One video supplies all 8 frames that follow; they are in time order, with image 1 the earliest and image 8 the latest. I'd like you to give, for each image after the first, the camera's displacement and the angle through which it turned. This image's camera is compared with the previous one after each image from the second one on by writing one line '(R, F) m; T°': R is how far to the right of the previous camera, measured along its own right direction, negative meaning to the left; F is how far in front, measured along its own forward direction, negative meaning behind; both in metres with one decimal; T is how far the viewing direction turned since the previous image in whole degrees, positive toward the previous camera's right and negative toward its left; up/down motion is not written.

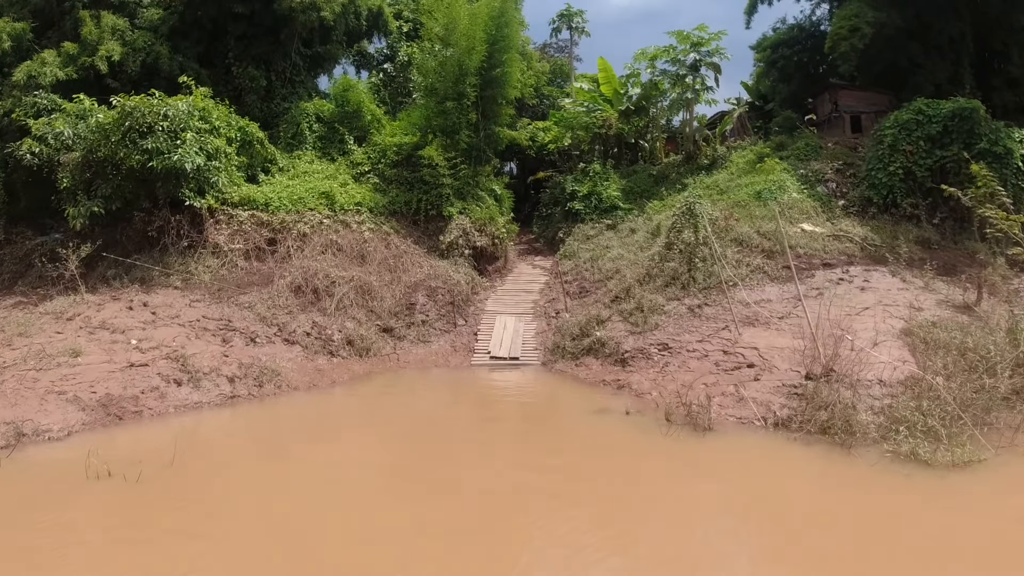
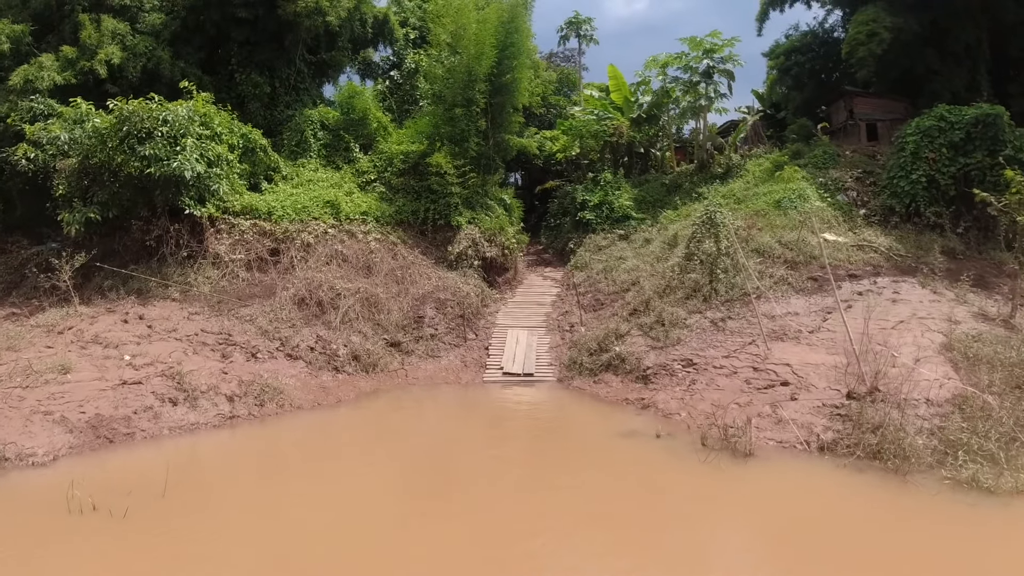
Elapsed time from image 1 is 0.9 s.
(-0.2, +0.4) m; 0°
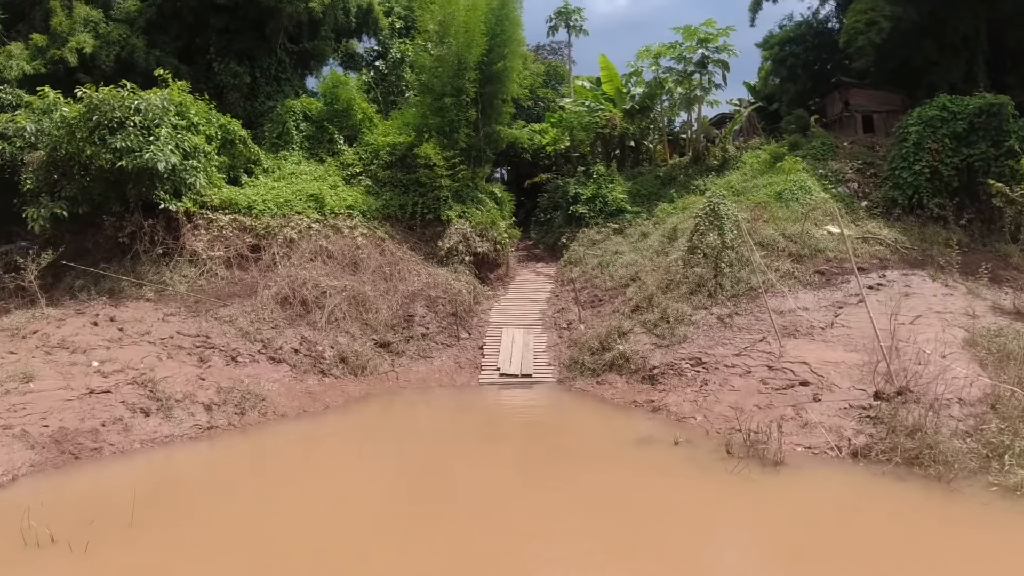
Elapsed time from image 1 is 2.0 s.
(-0.2, +0.5) m; +1°
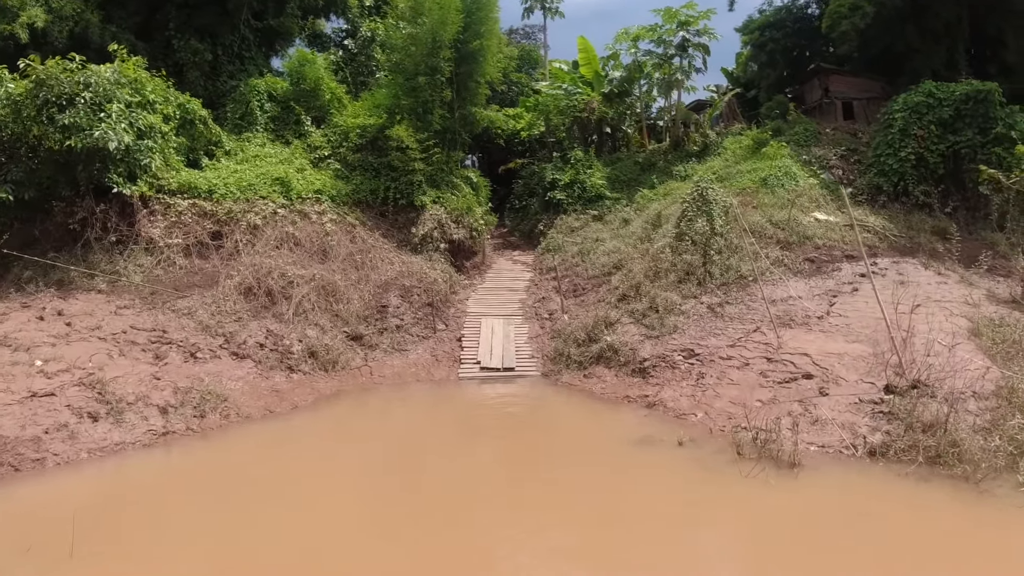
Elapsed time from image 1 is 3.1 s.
(-0.2, +0.5) m; +3°
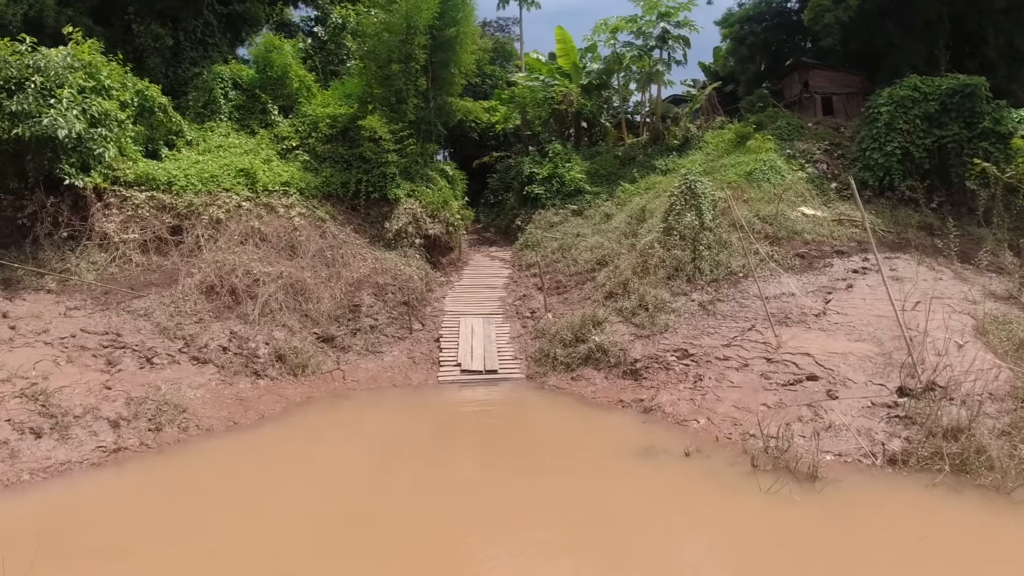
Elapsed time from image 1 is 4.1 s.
(-0.1, +0.5) m; +3°
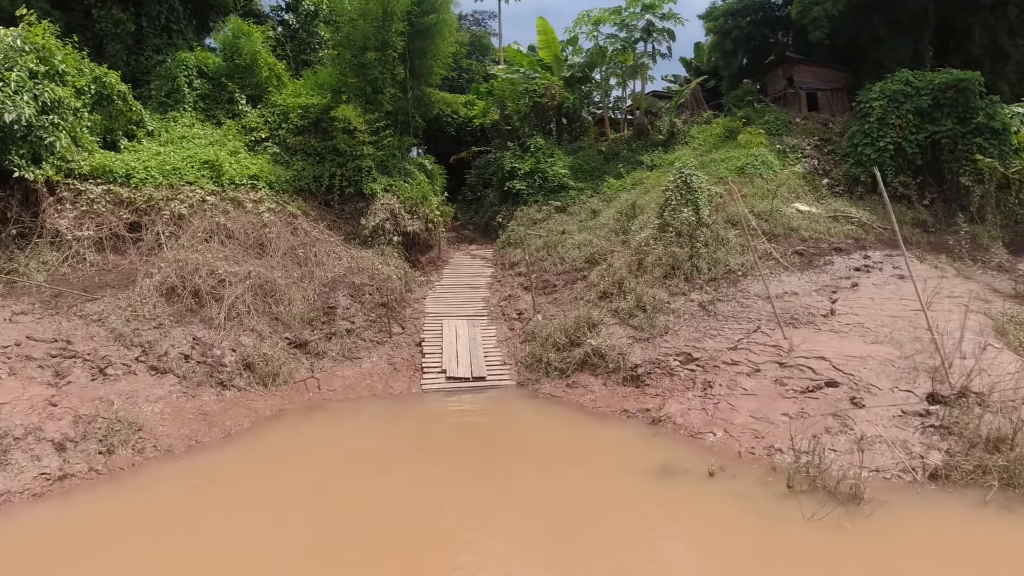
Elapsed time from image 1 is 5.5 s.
(-0.2, +0.5) m; +3°
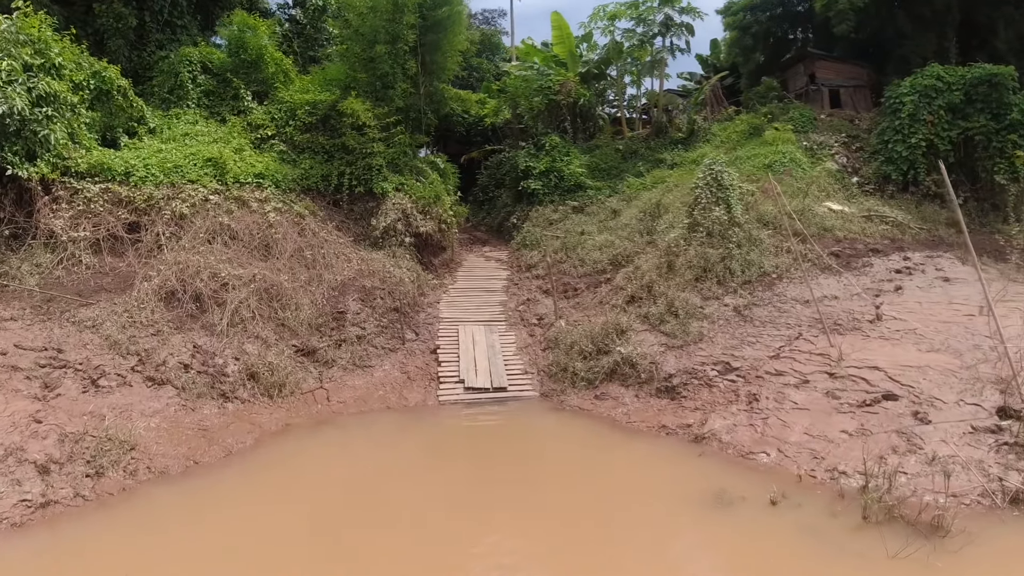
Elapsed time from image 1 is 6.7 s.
(-0.2, +0.5) m; -1°
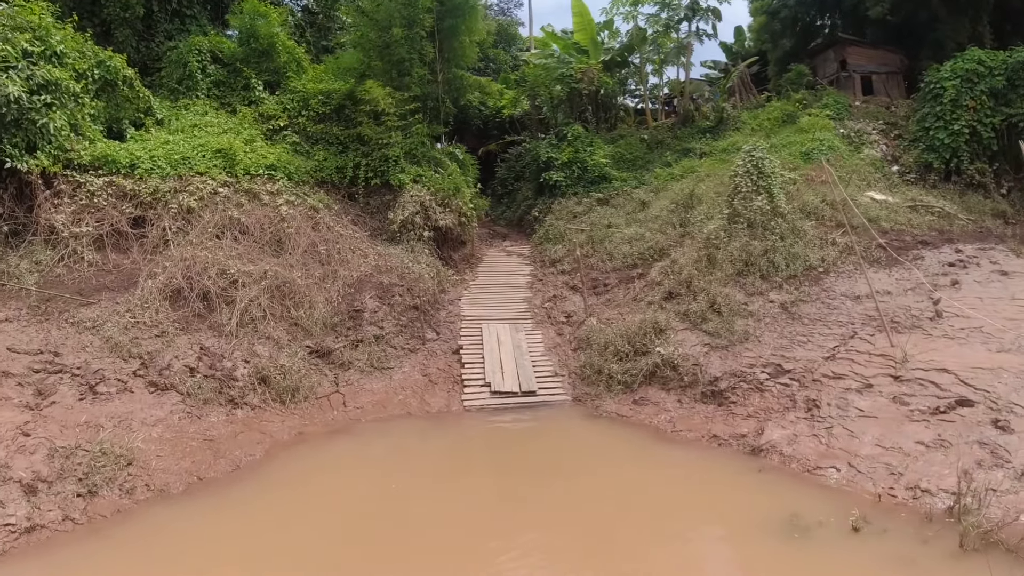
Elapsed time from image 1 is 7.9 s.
(-0.2, +0.5) m; -1°
